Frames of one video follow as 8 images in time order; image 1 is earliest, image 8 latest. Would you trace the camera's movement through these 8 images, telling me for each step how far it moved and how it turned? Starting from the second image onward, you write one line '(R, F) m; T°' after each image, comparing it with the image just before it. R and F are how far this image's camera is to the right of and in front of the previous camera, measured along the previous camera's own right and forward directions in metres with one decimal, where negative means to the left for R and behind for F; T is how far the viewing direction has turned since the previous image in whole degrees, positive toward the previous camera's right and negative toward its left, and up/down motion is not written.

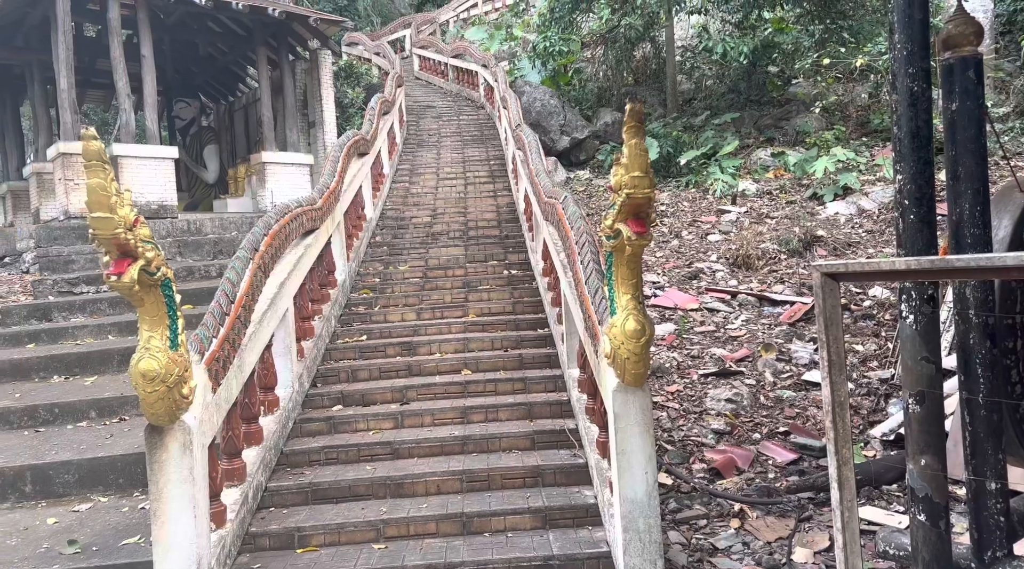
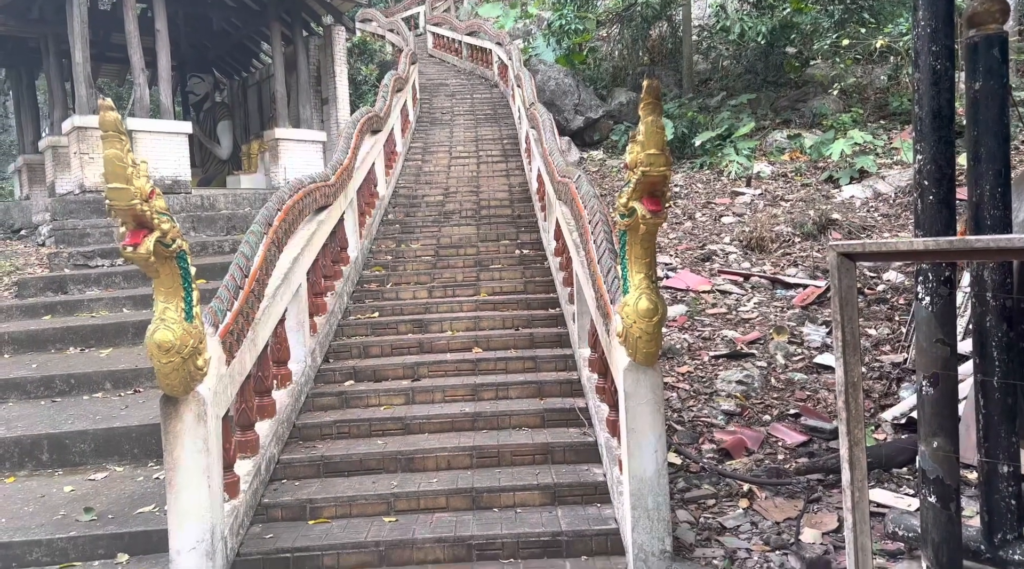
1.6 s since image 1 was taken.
(0.0, 0.0) m; -1°
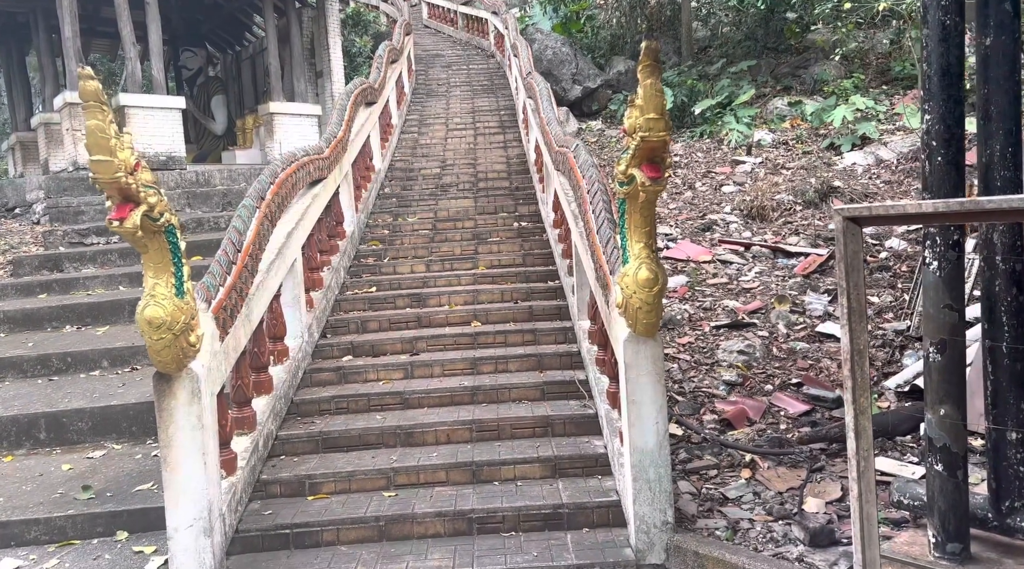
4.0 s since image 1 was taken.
(0.0, +0.1) m; 0°
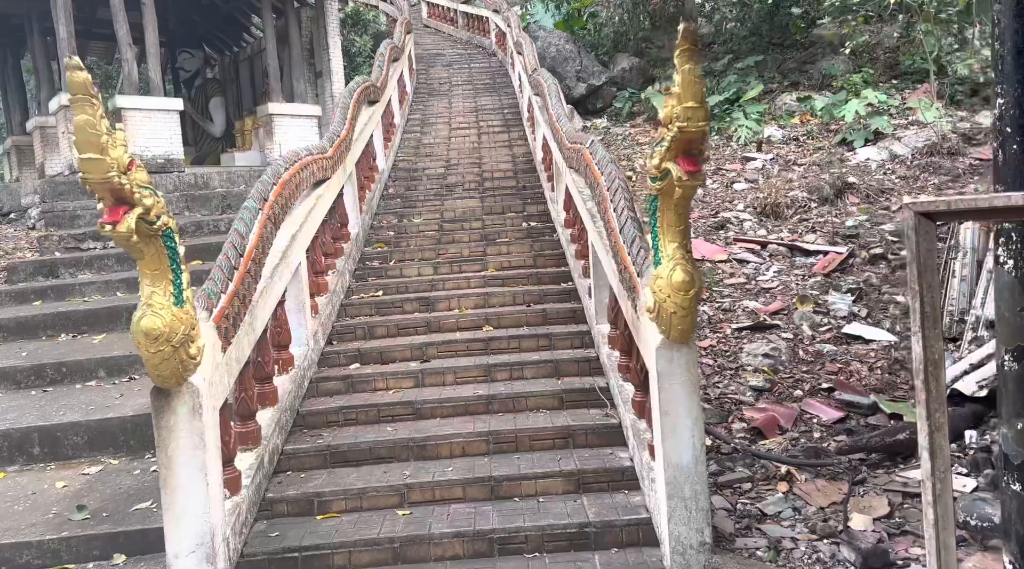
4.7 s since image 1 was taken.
(-0.1, +0.3) m; 0°
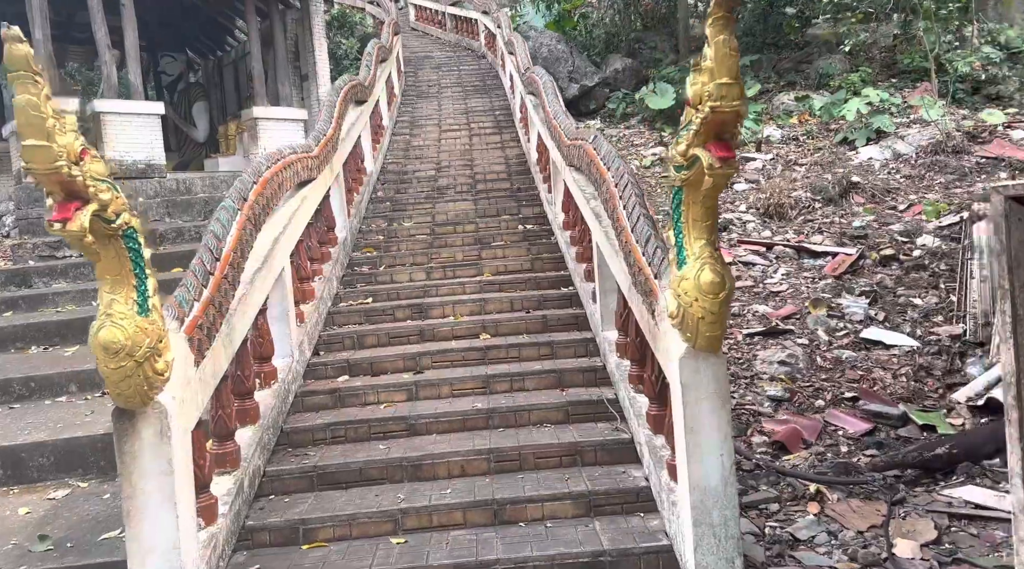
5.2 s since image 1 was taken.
(-0.1, +0.4) m; +1°
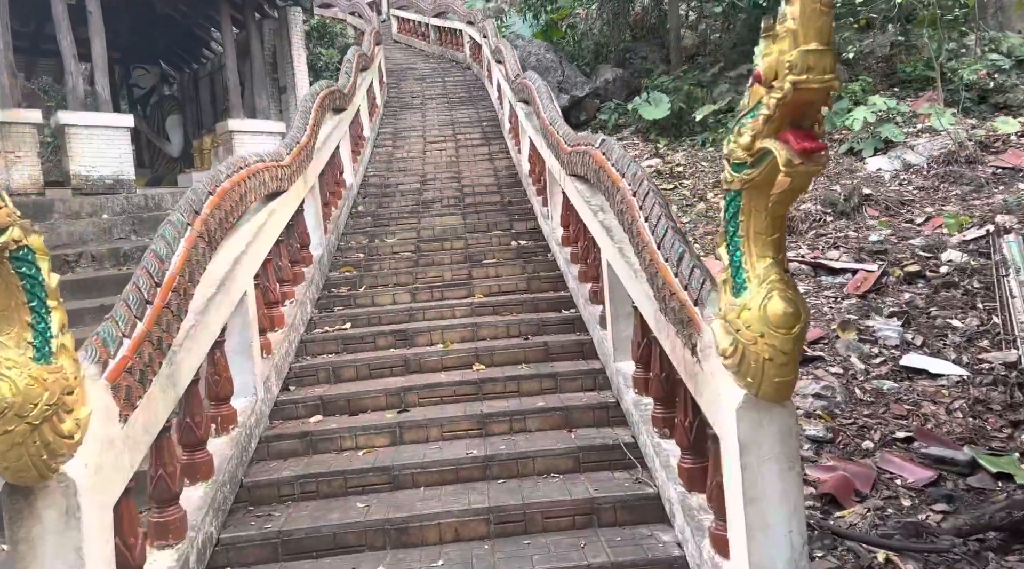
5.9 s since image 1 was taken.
(-0.1, +0.8) m; +1°
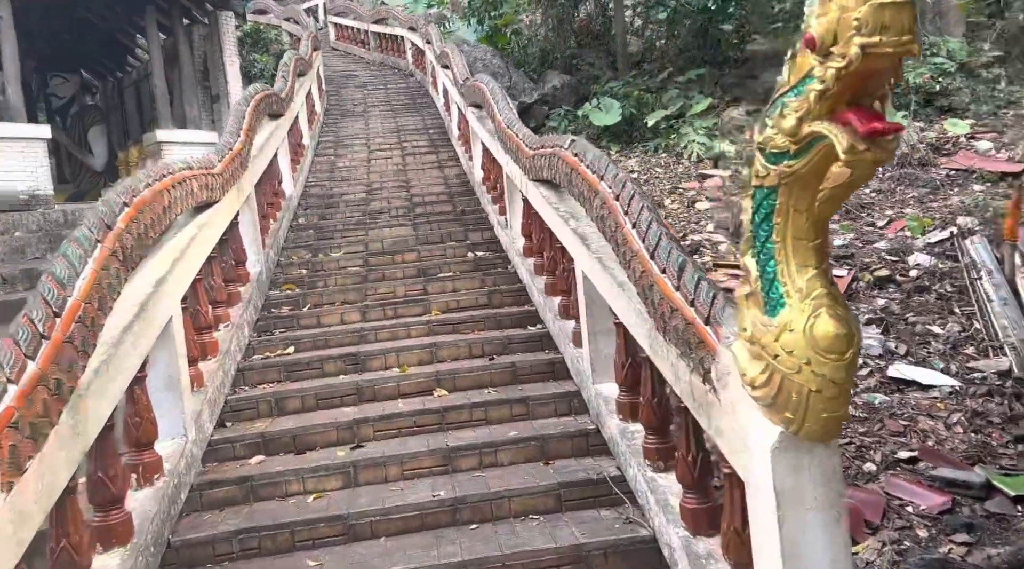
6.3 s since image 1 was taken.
(-0.1, +0.5) m; +3°
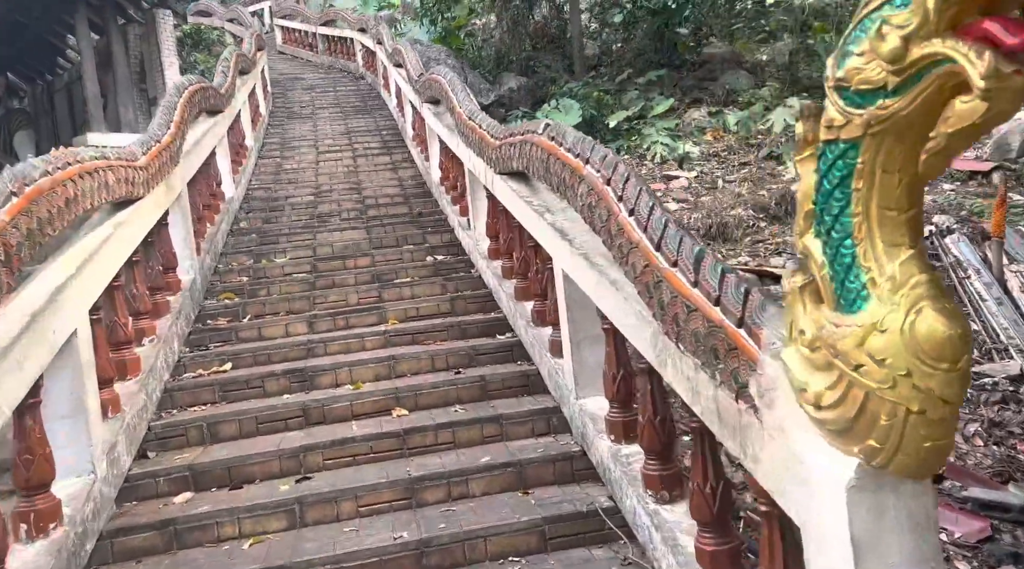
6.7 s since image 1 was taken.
(-0.1, +0.6) m; +3°
